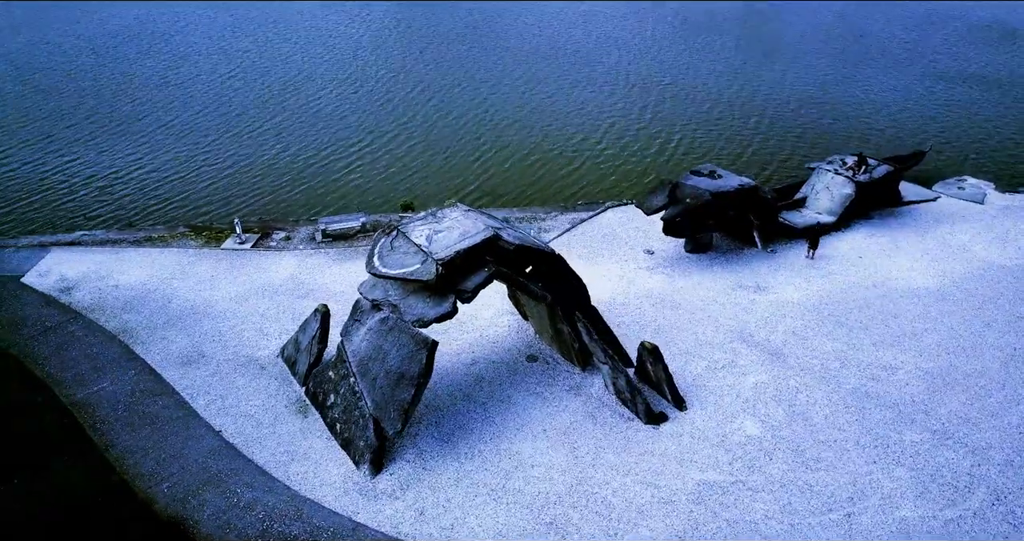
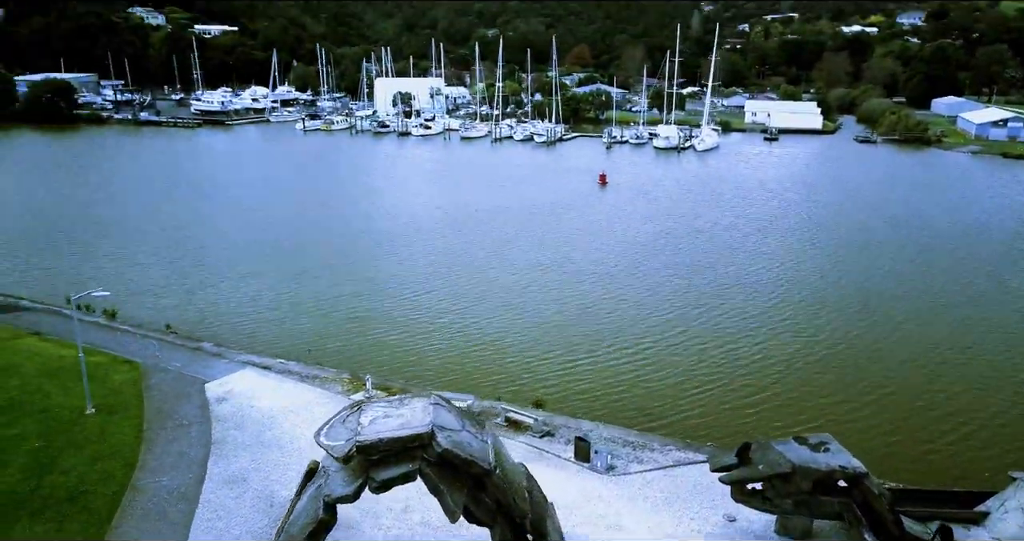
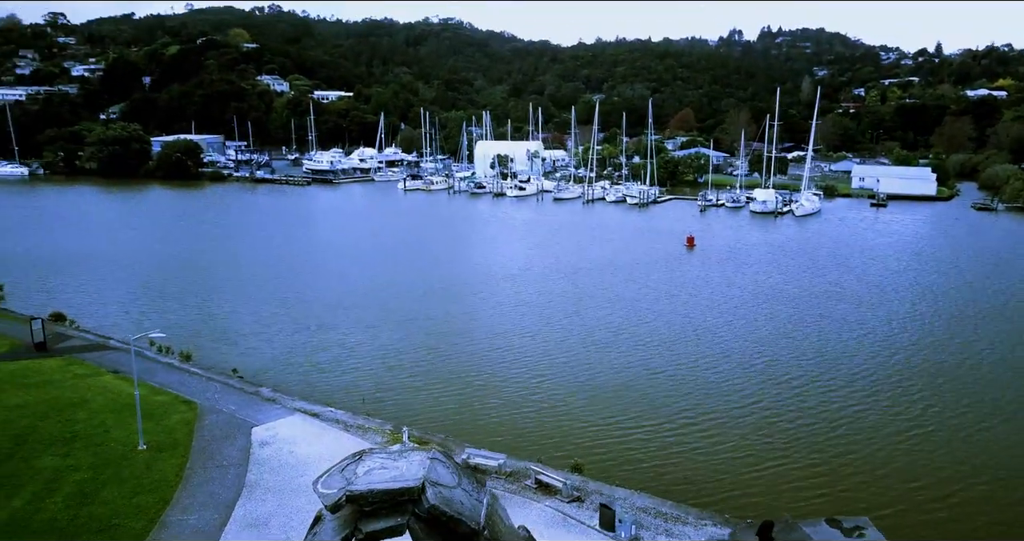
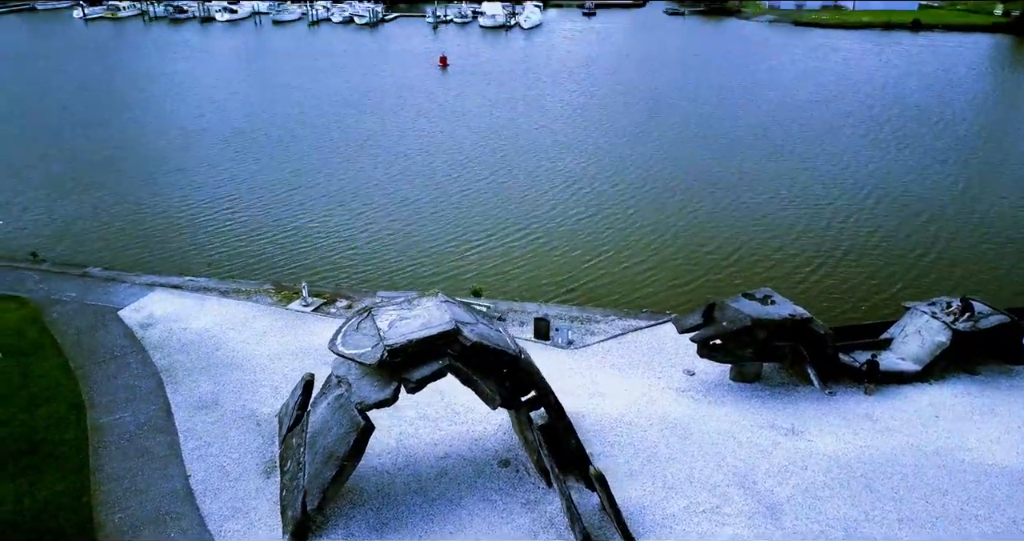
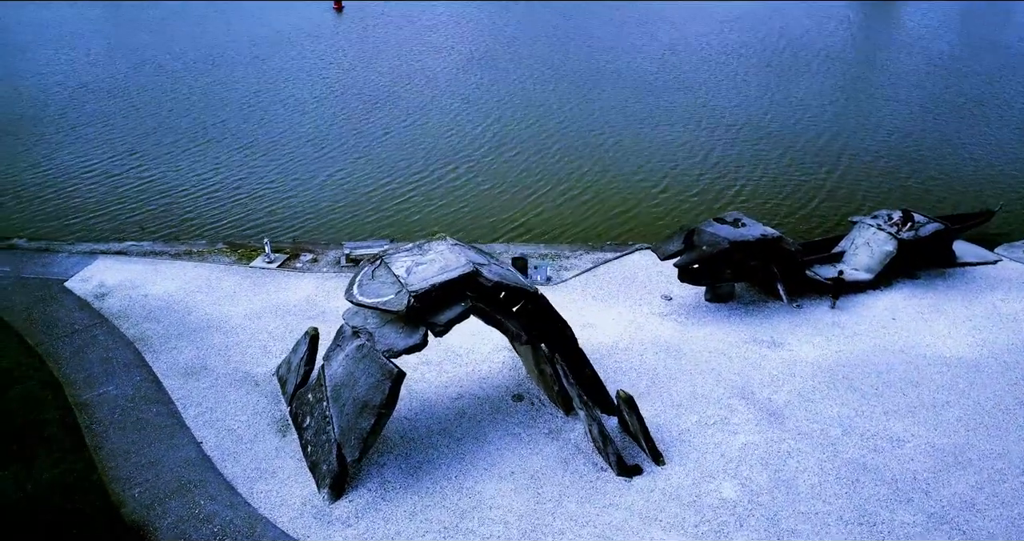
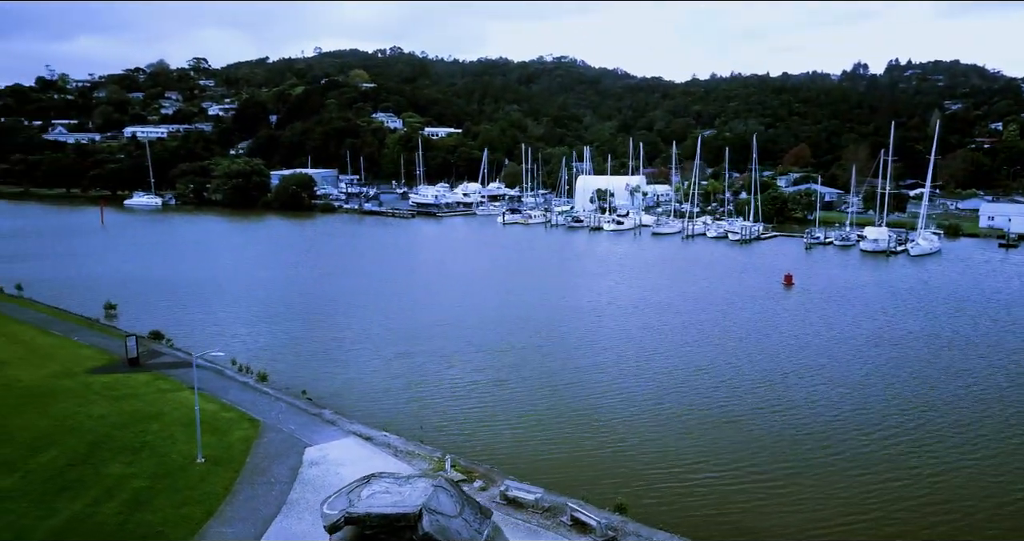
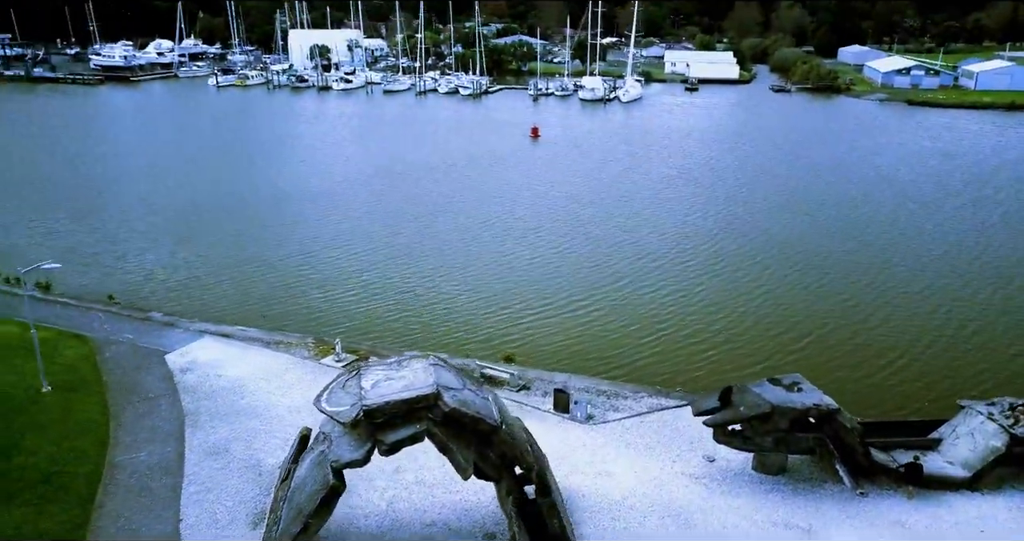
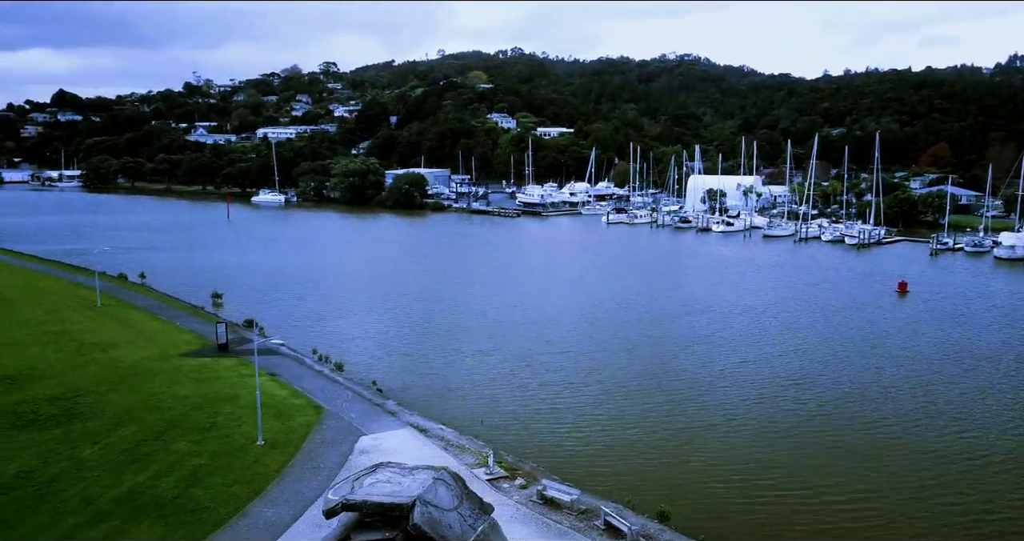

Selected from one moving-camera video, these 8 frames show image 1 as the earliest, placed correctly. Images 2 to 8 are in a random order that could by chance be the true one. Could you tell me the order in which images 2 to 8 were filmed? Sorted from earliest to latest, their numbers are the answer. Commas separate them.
5, 4, 7, 2, 3, 6, 8
